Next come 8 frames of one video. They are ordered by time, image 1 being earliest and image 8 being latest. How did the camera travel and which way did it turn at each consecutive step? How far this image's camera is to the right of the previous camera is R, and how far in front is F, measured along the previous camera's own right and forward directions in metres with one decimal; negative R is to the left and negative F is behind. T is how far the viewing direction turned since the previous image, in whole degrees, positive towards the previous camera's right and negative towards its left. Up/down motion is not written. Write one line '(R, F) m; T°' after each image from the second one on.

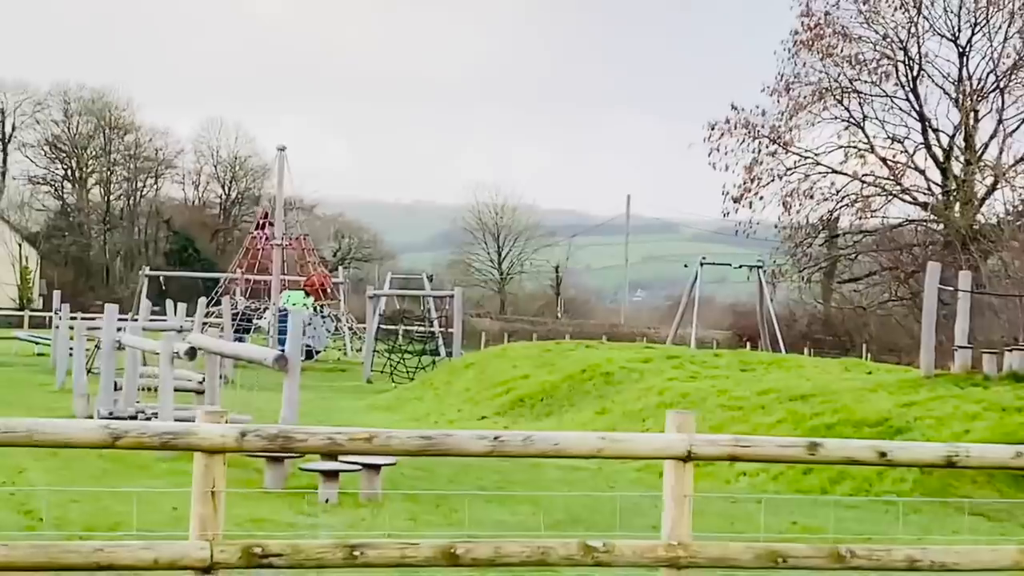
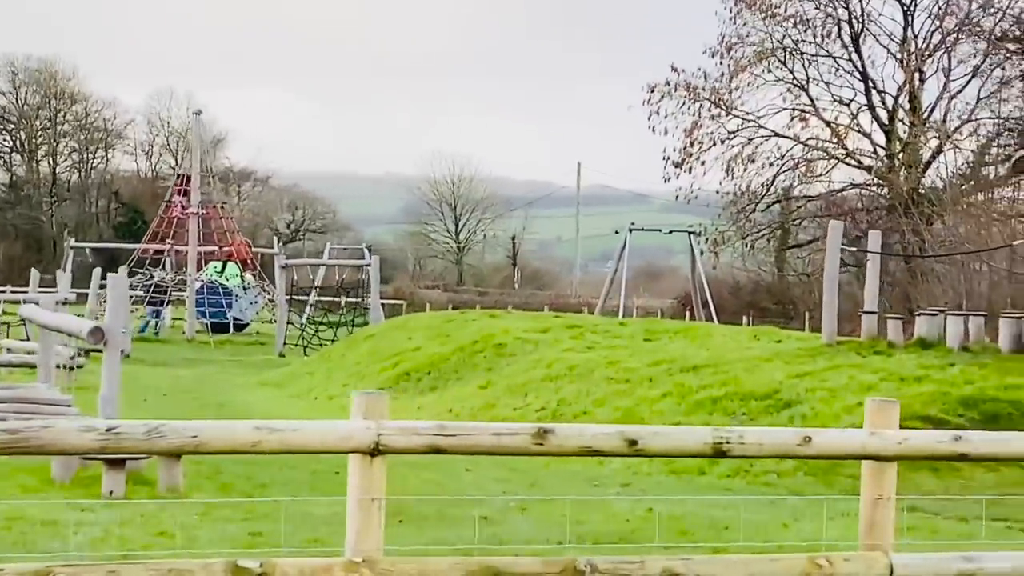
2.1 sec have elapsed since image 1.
(+0.8, +1.1) m; +1°
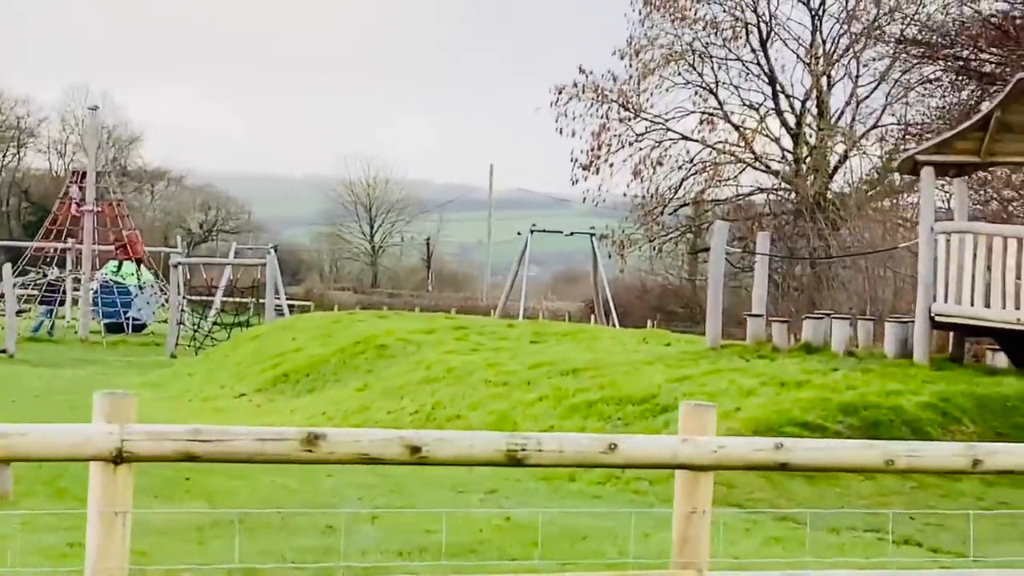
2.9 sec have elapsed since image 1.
(+0.3, +0.4) m; +3°
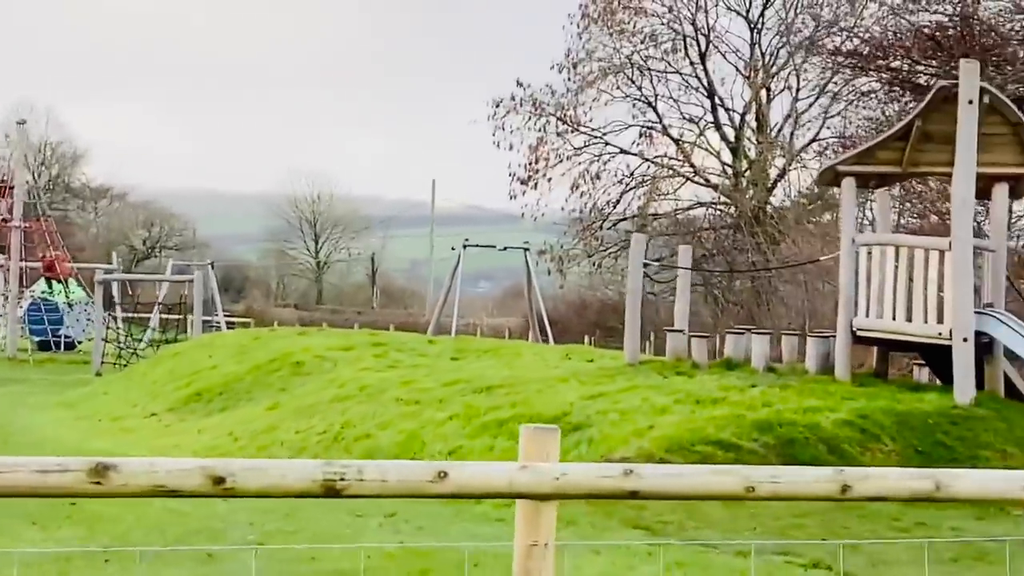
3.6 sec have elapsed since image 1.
(+0.3, +0.3) m; +2°
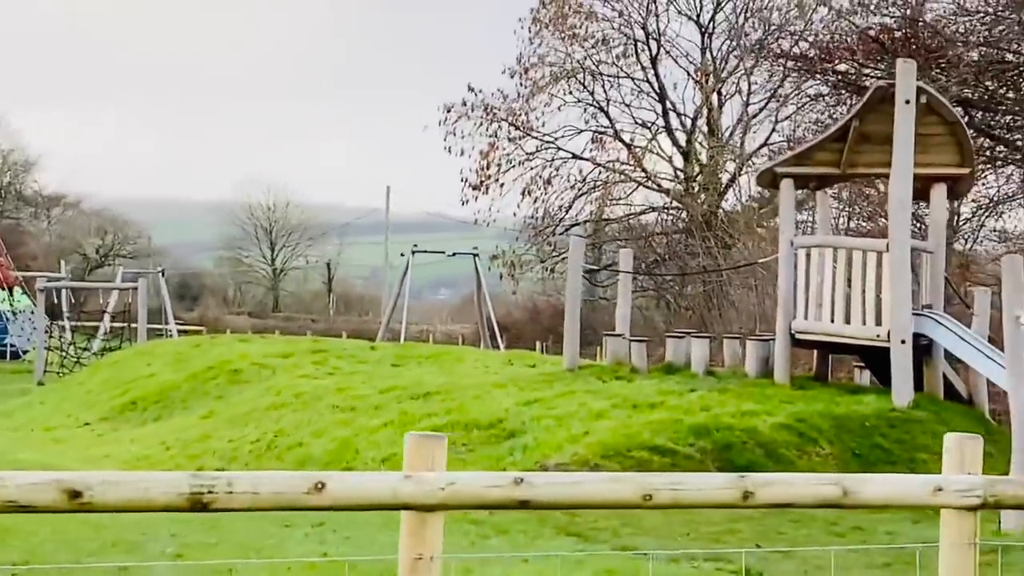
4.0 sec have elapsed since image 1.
(+0.2, +0.2) m; +1°
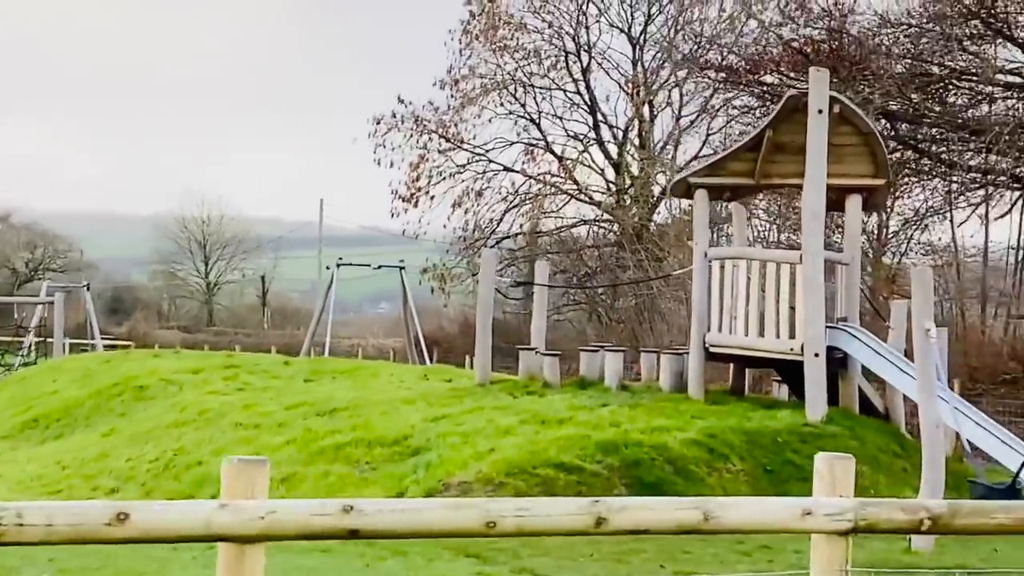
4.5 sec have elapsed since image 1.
(+0.2, +0.3) m; +2°
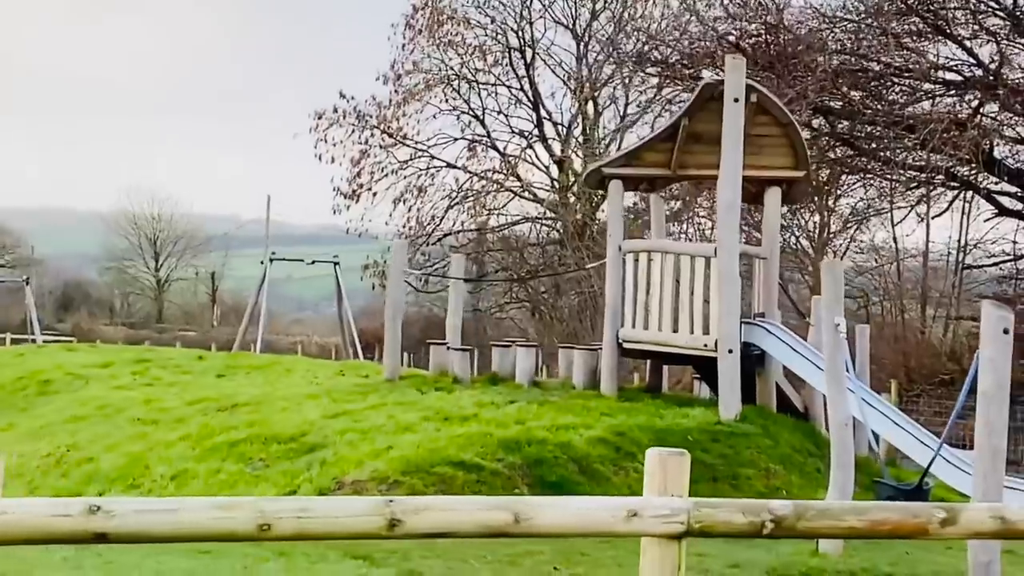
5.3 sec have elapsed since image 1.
(+0.3, +0.4) m; +1°
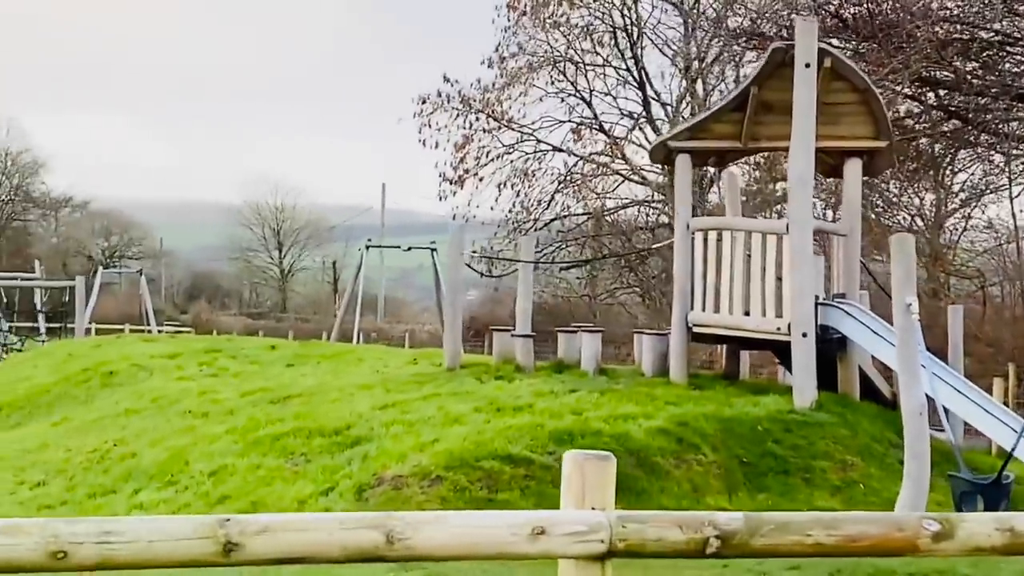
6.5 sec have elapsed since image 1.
(+0.4, +0.6) m; -5°
